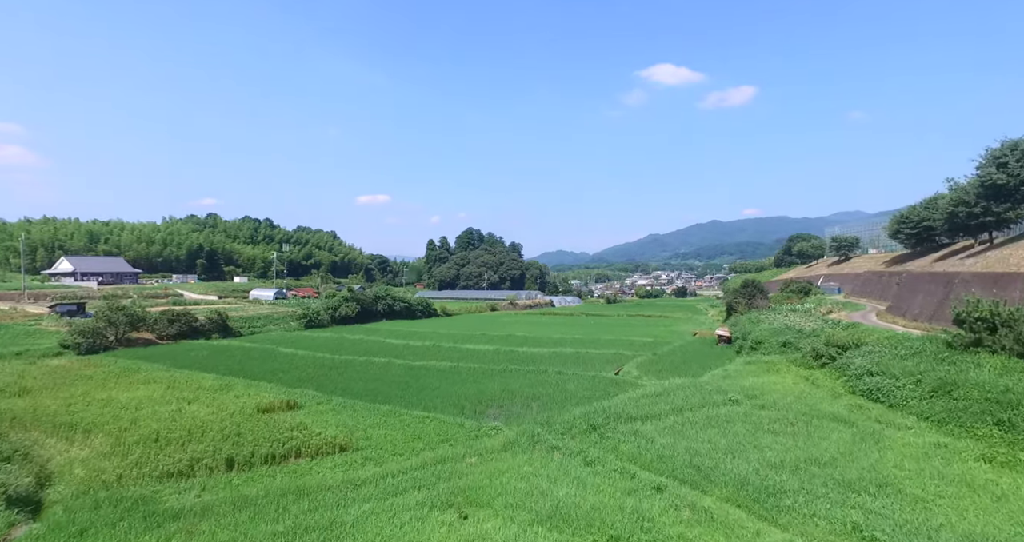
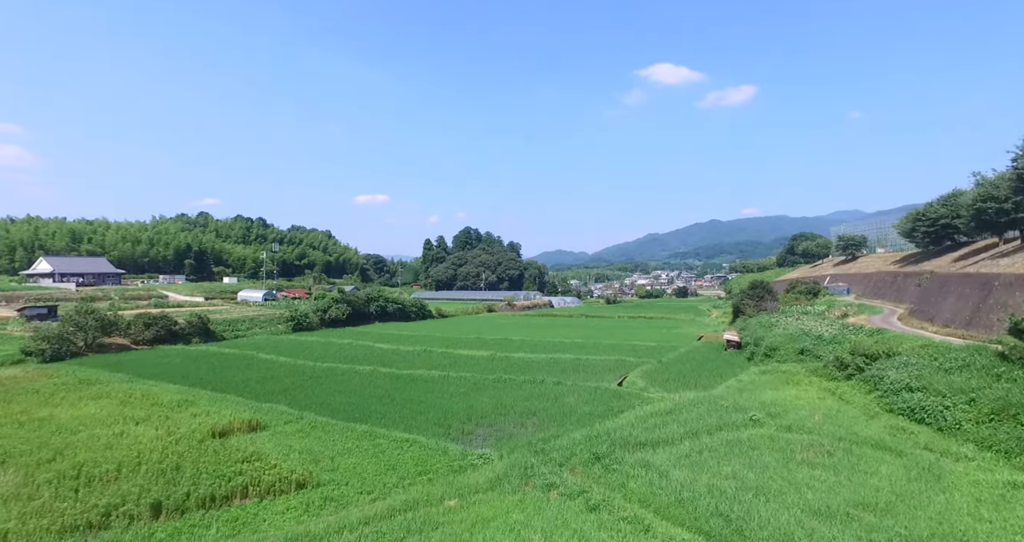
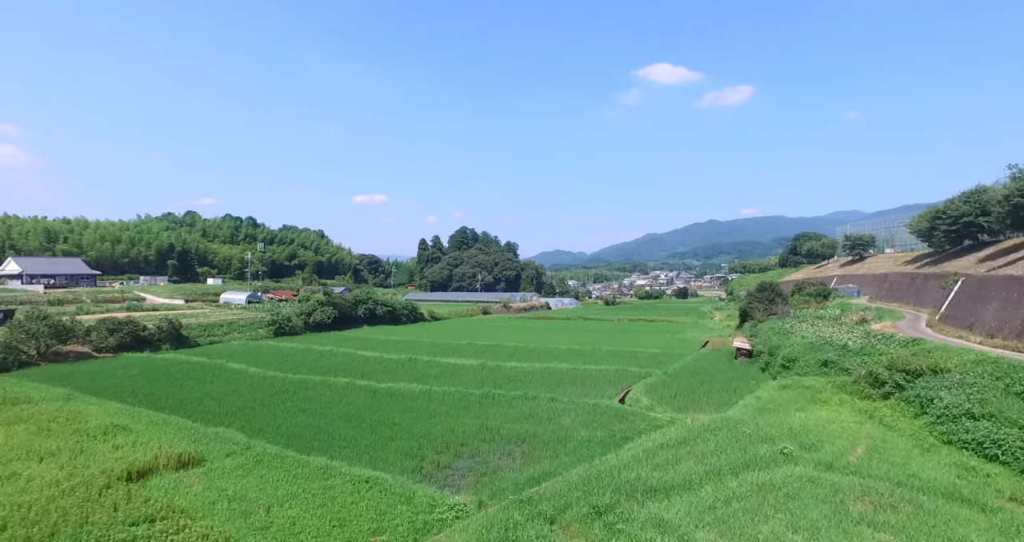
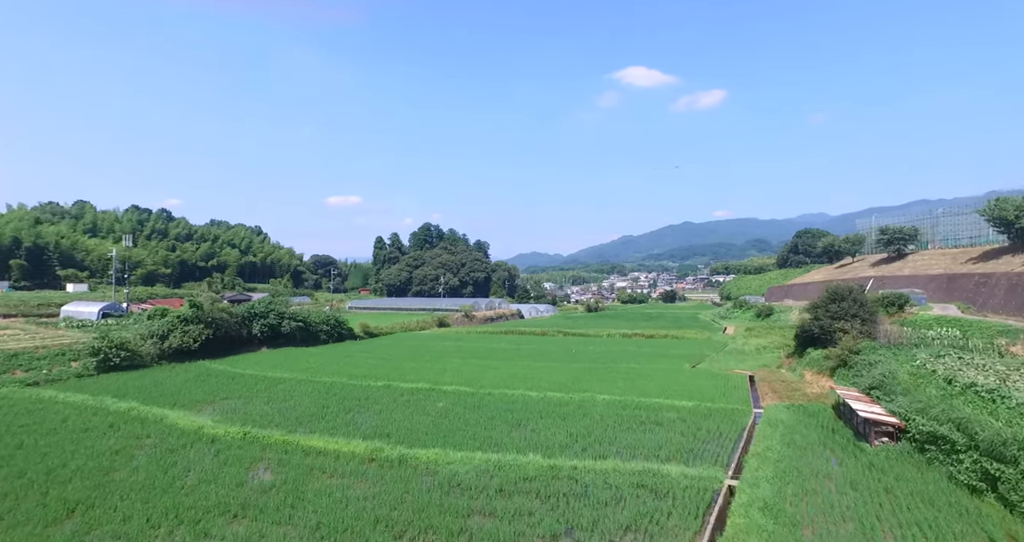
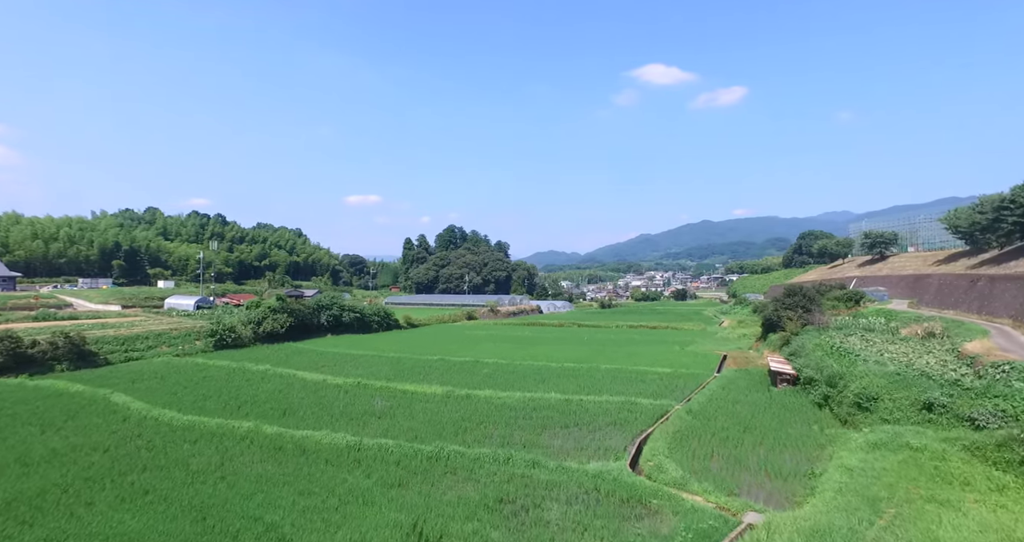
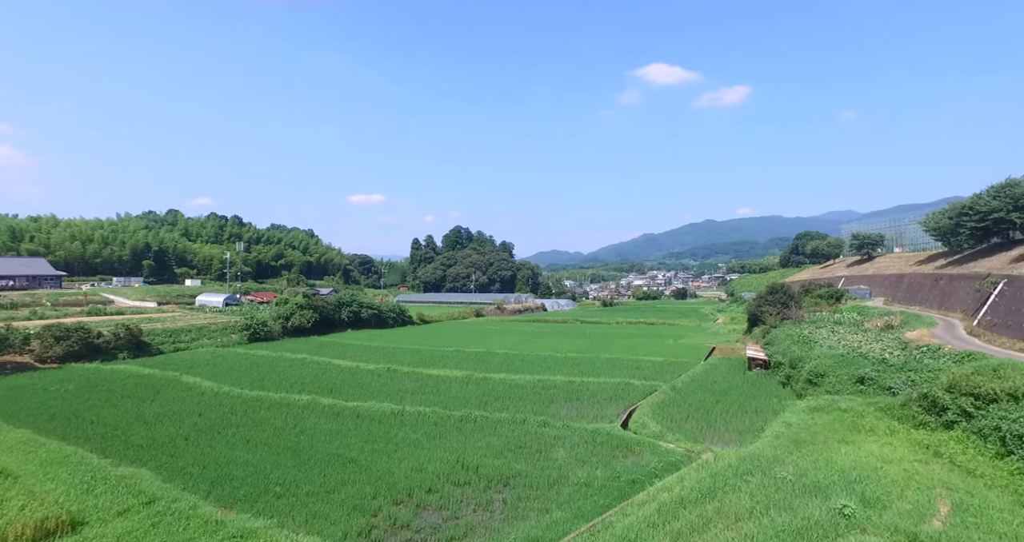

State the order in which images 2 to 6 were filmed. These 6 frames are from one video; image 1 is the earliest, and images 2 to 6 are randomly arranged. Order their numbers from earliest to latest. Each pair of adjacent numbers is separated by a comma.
2, 3, 6, 5, 4
